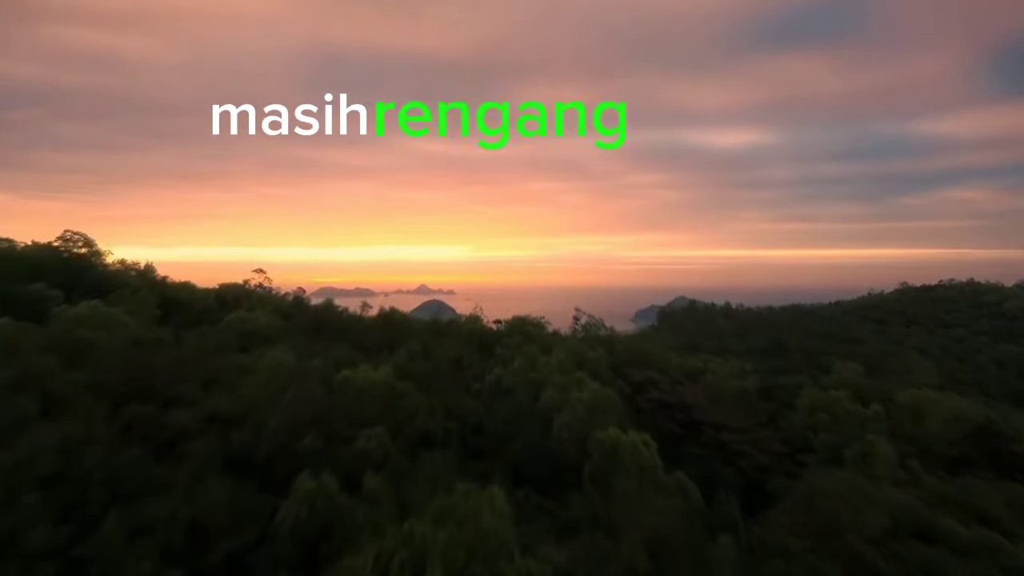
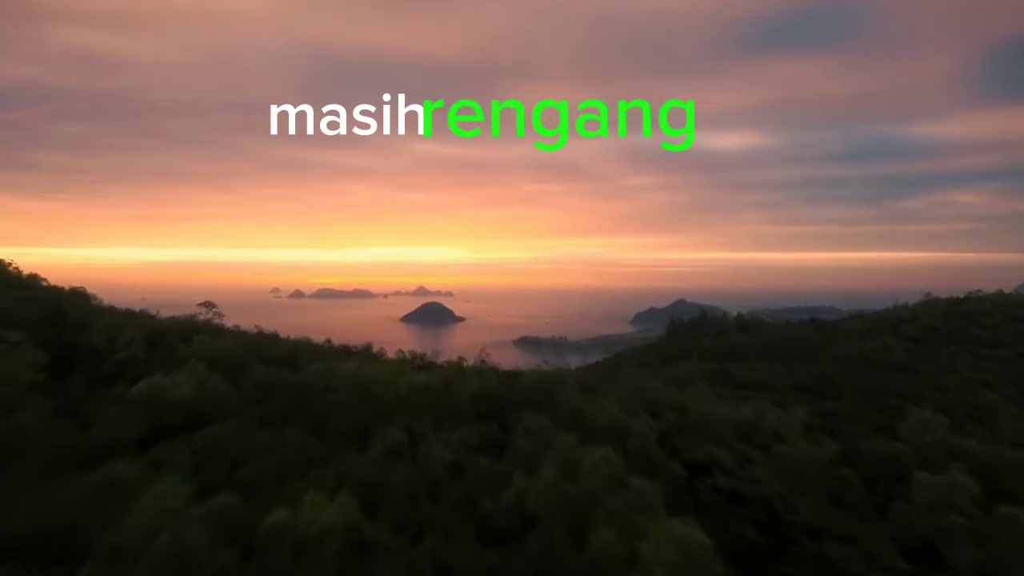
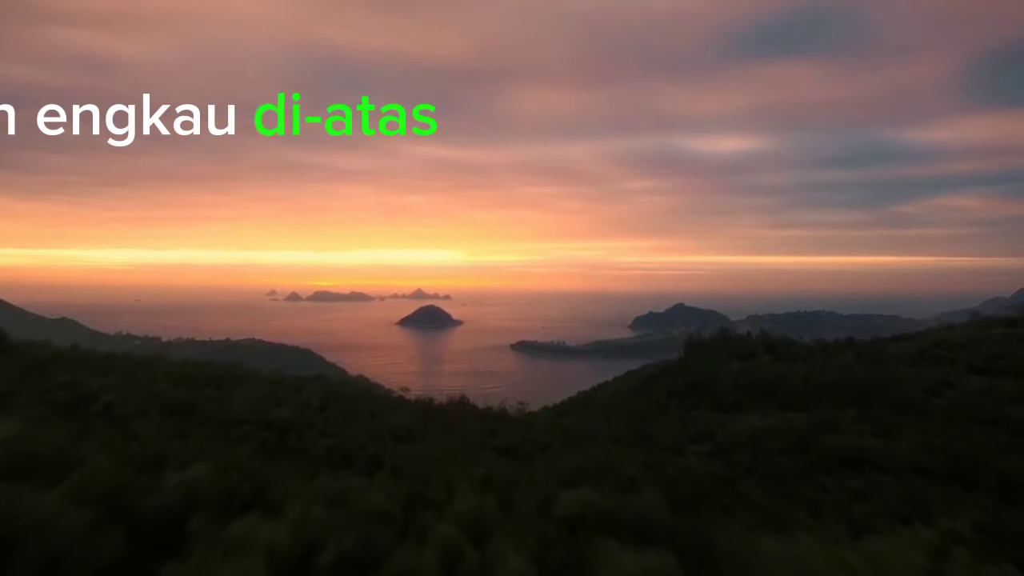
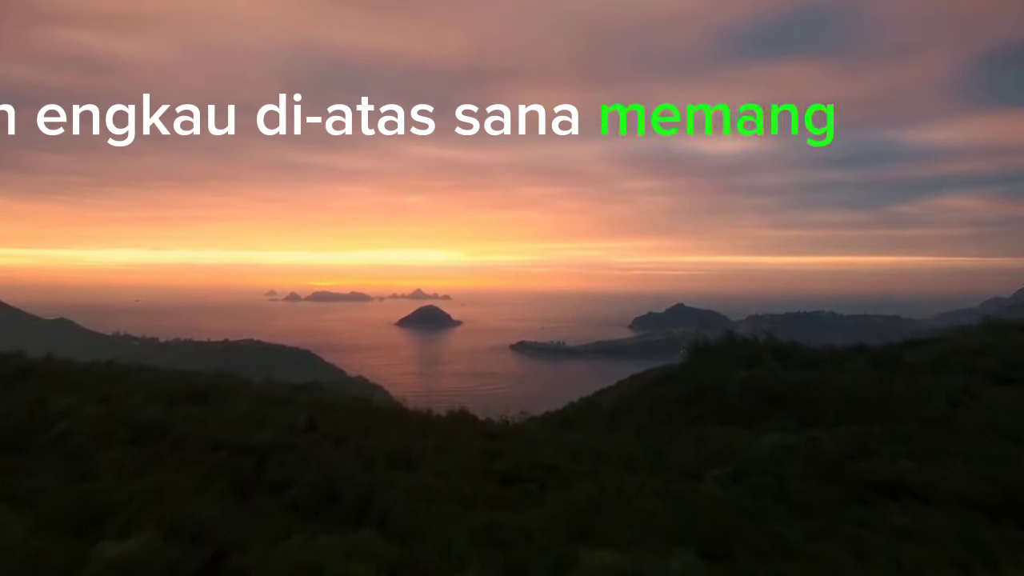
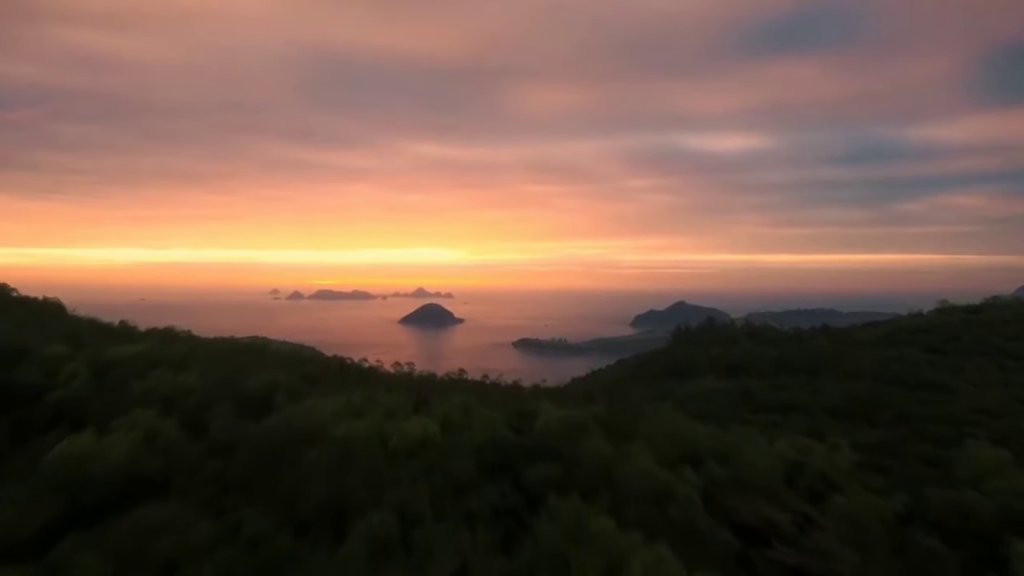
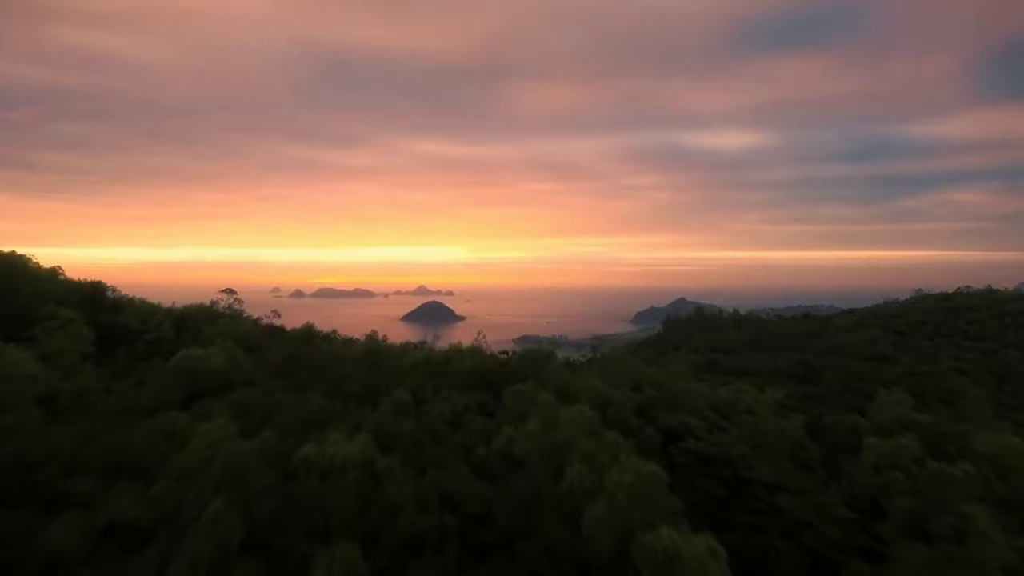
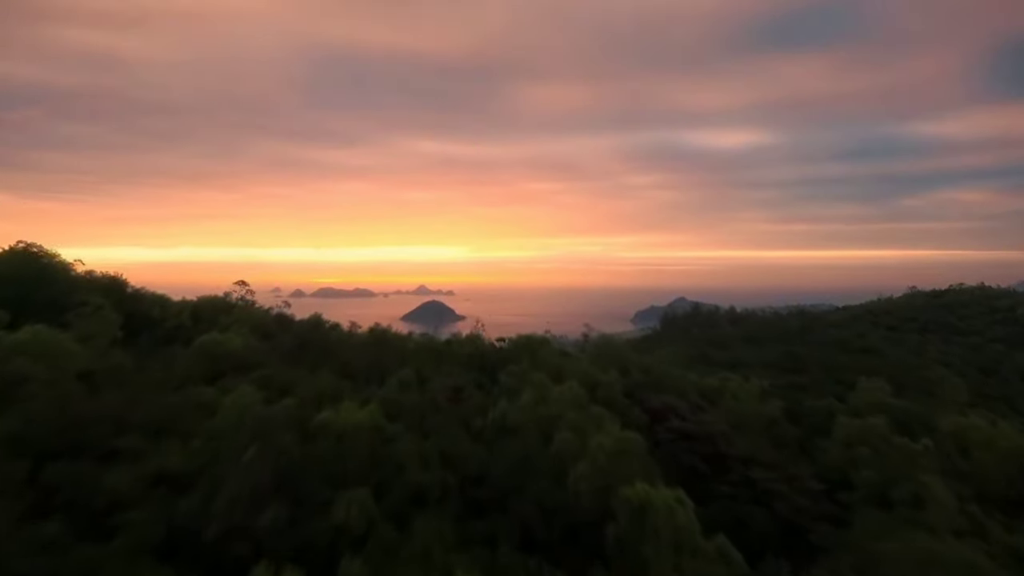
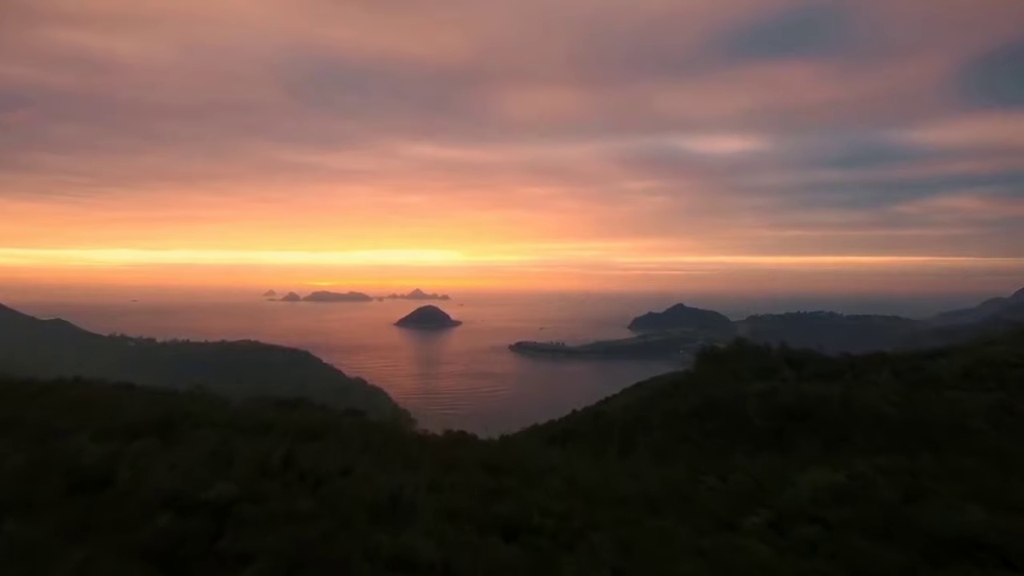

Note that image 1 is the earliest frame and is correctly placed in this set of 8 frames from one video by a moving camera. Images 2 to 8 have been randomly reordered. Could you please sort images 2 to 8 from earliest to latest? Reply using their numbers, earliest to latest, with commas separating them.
7, 6, 2, 5, 3, 4, 8
